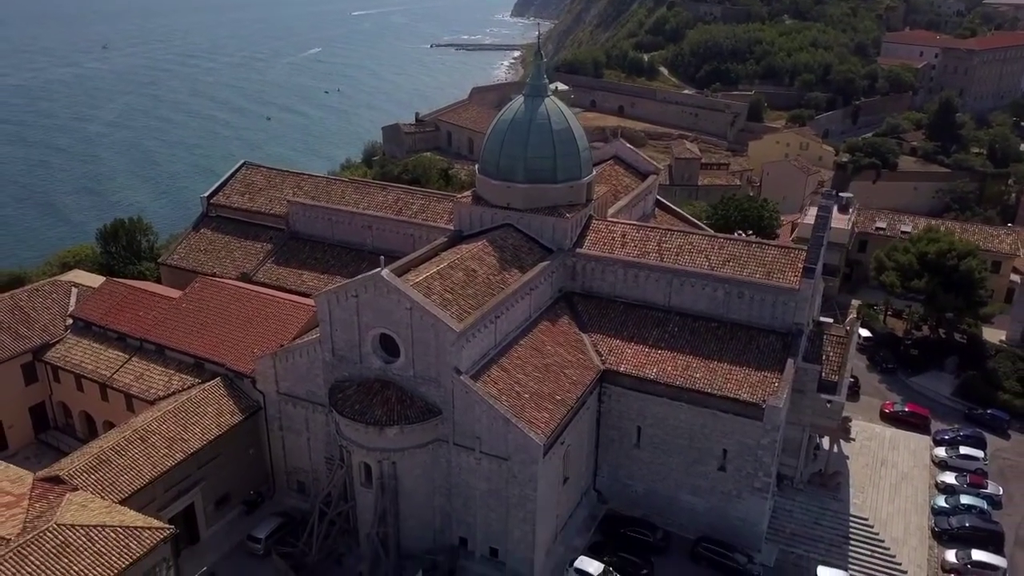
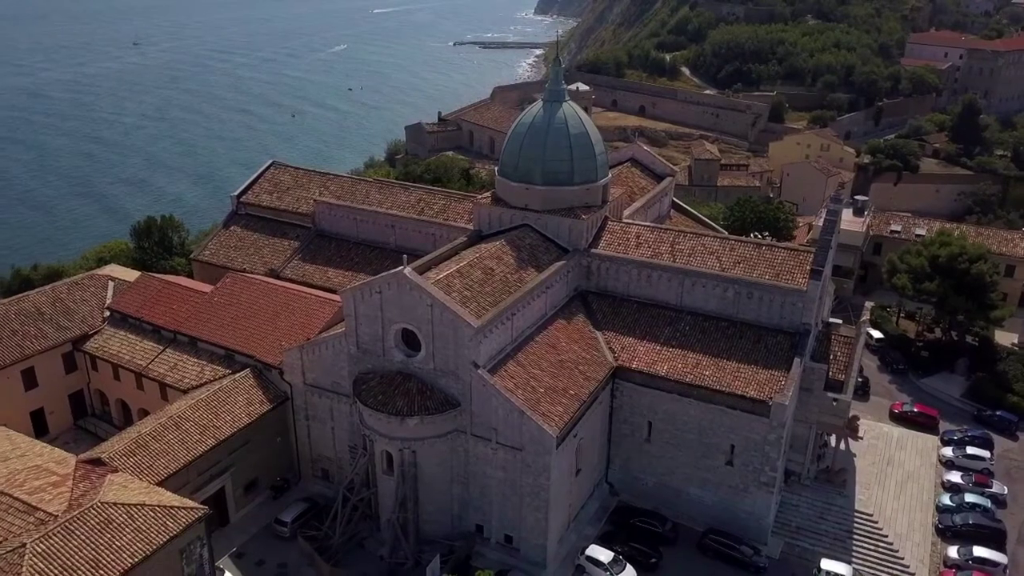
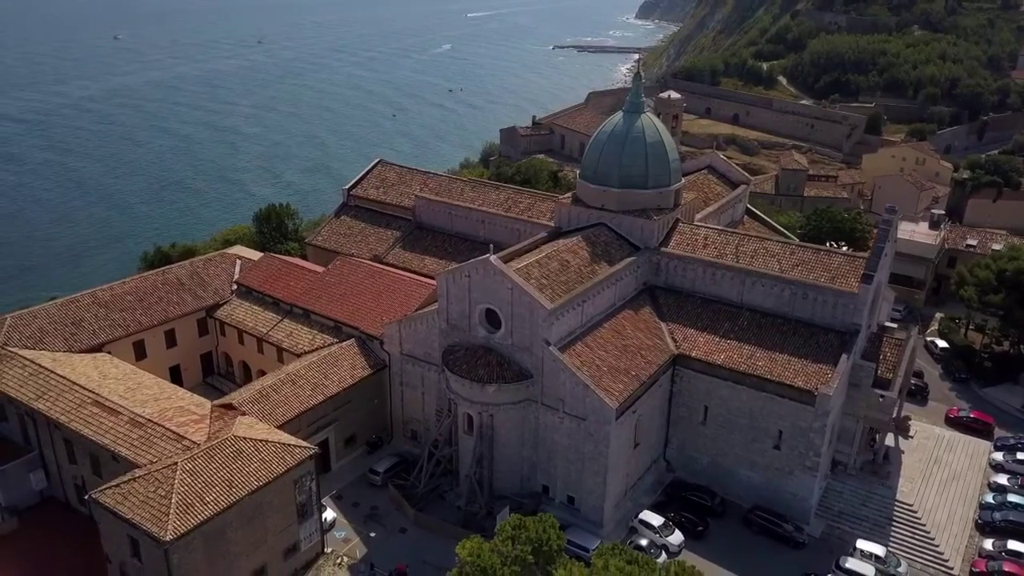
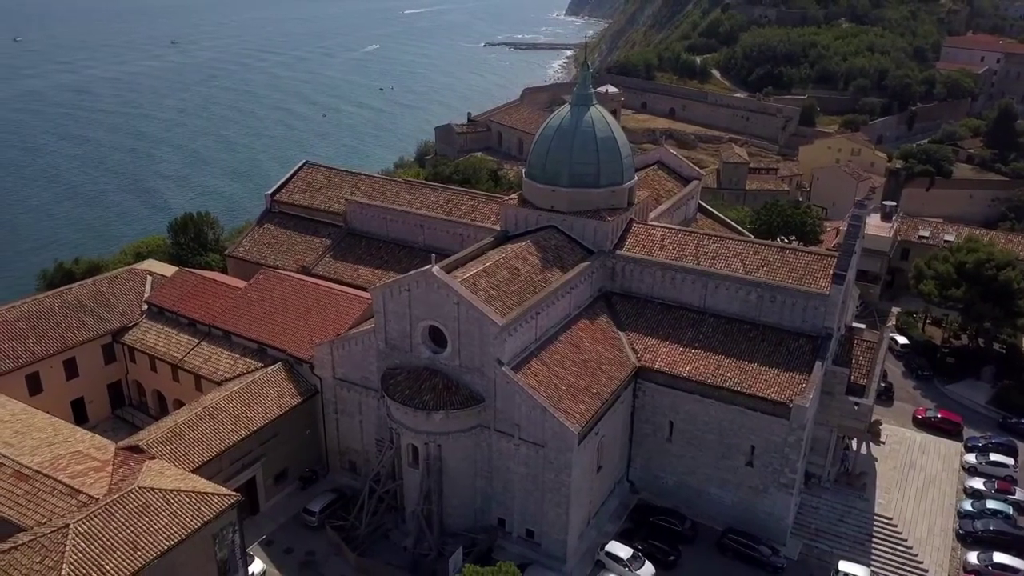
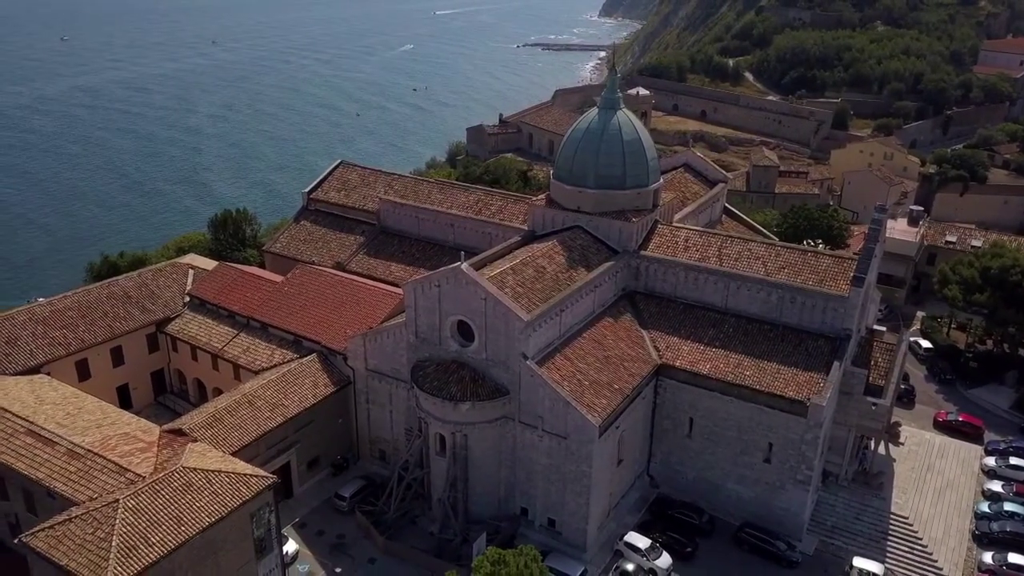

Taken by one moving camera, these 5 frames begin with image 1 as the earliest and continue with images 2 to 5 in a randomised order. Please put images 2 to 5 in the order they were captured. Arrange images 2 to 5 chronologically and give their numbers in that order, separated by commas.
2, 4, 5, 3
